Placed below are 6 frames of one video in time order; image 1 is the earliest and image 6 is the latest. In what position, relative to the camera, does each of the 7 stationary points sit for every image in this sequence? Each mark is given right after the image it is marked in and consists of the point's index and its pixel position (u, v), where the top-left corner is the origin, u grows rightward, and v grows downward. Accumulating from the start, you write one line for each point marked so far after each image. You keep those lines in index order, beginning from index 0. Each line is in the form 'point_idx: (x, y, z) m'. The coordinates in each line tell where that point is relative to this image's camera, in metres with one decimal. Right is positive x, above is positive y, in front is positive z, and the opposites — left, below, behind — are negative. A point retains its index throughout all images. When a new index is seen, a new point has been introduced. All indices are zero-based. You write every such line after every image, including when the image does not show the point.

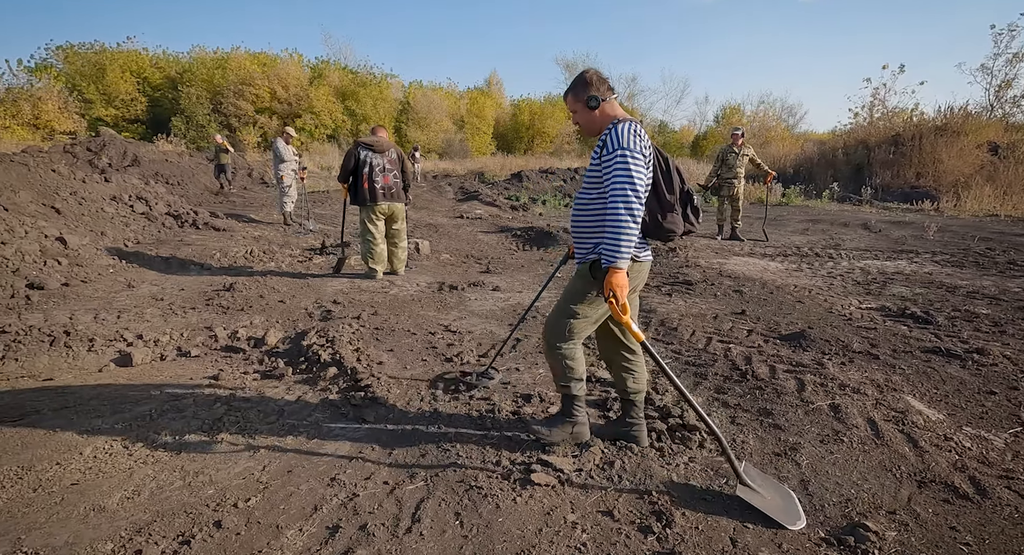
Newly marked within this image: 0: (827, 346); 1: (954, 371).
0: (+2.8, -0.6, +4.9) m
1: (+3.5, -0.8, +4.4) m
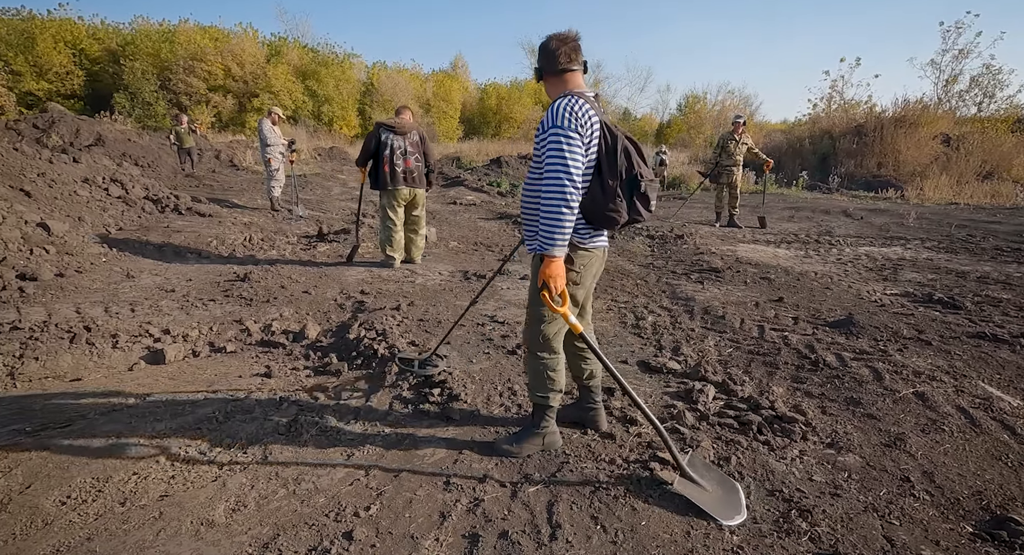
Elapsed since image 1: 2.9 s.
0: (+3.3, -0.5, +4.9) m
1: (+4.1, -0.6, +4.5) m
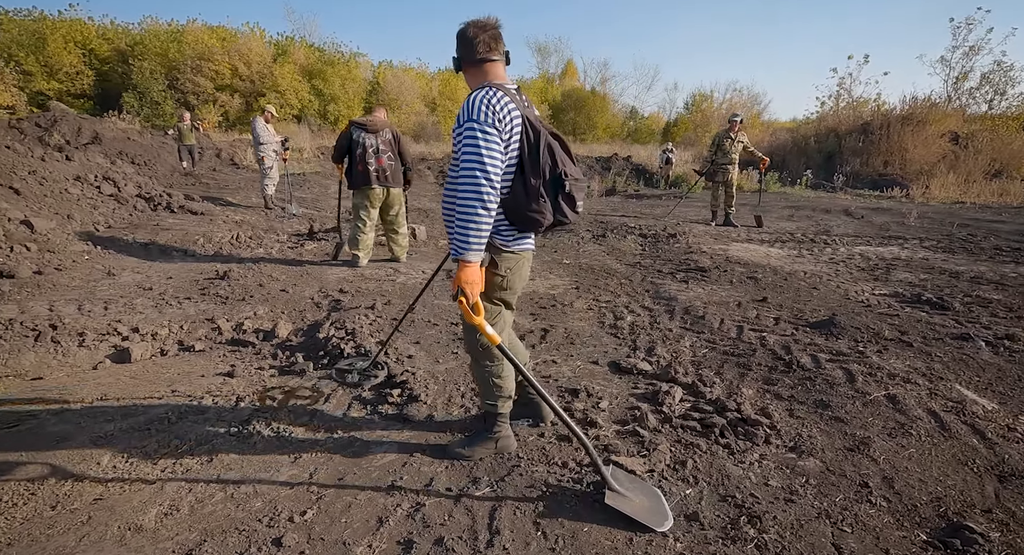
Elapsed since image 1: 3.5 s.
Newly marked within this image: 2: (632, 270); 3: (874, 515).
0: (+3.1, -0.5, +4.8) m
1: (+3.8, -0.7, +4.4) m
2: (+1.5, +0.1, +7.1) m
3: (+1.7, -1.1, +2.6) m
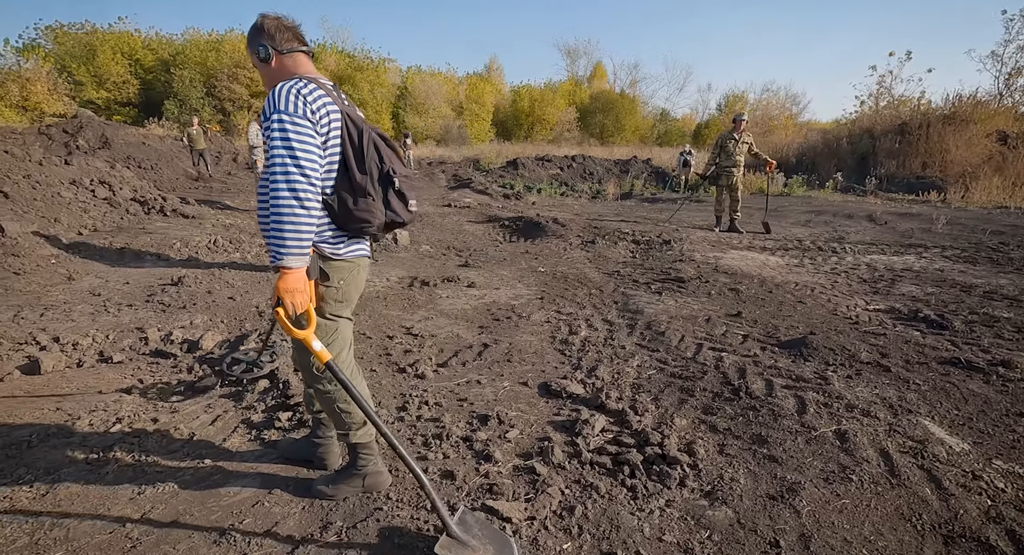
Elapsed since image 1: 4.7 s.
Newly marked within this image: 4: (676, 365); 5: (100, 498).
0: (+2.5, -0.6, +4.3) m
1: (+3.3, -0.8, +3.9) m
2: (+1.1, 0.0, +6.7) m
3: (+1.0, -1.2, +2.2) m
4: (+1.3, -0.7, +4.3) m
5: (-1.9, -1.0, +2.6) m
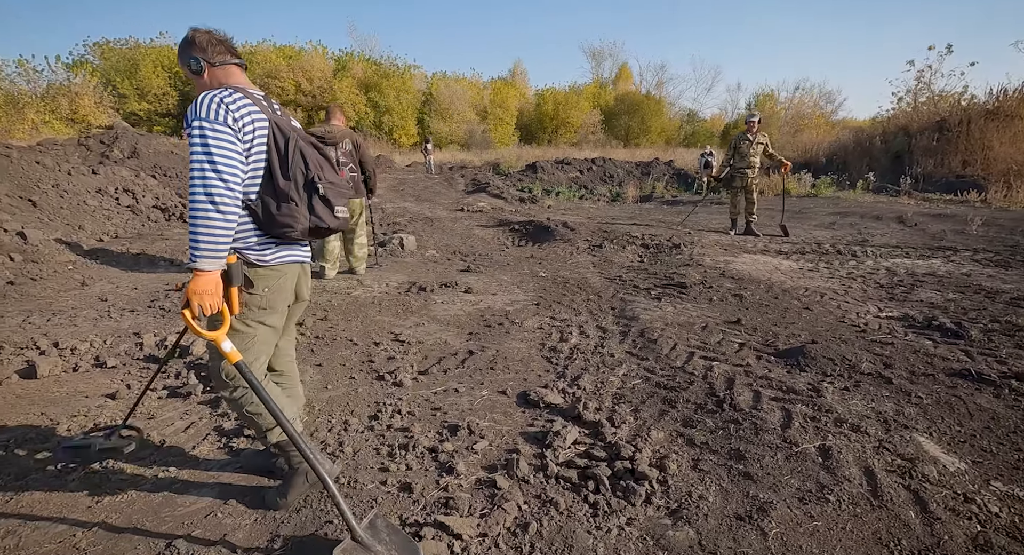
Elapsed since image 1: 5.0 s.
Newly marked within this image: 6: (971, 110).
0: (+2.4, -0.7, +4.1) m
1: (+3.1, -0.8, +3.6) m
2: (+1.1, -0.1, +6.6) m
3: (+0.8, -1.3, +2.1) m
4: (+1.1, -0.7, +4.1) m
5: (-2.1, -1.1, +2.6) m
6: (+16.4, +6.0, +19.8) m
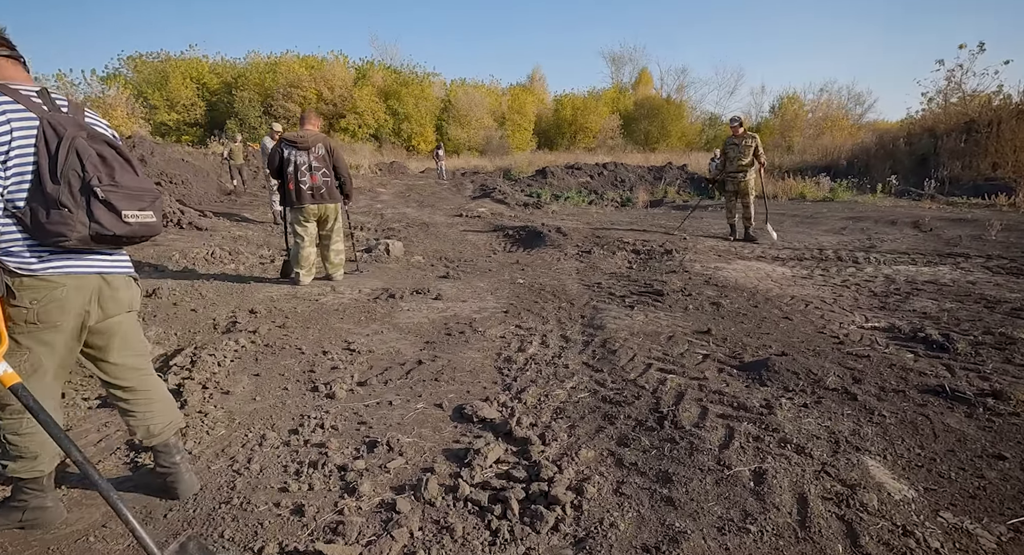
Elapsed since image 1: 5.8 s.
0: (+2.0, -0.7, +3.9) m
1: (+2.7, -0.9, +3.3) m
2: (+0.8, -0.2, +6.3) m
3: (+0.3, -1.3, +1.9) m
4: (+0.7, -0.8, +3.9) m
5: (-2.6, -1.1, +2.5) m
6: (+16.7, +5.7, +18.9) m
